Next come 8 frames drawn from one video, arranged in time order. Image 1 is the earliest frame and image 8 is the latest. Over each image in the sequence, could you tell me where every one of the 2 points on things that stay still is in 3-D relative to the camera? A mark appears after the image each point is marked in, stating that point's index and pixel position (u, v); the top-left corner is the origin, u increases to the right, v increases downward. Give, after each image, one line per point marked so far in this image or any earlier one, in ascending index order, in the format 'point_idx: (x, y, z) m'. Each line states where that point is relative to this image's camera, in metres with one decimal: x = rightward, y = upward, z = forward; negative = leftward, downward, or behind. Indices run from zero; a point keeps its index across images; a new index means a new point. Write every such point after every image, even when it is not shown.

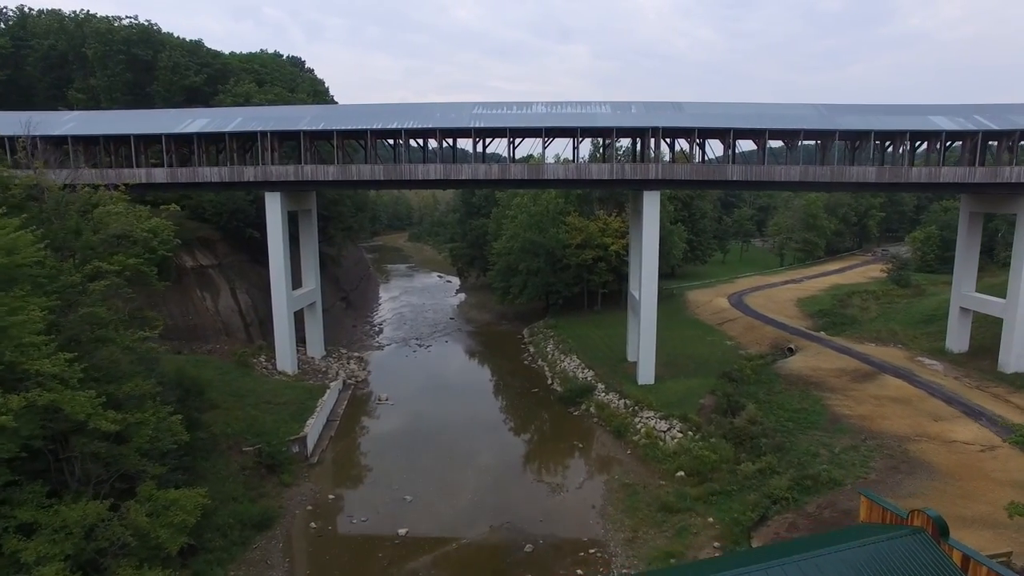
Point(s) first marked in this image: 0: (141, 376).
0: (-7.9, -1.9, +13.8) m
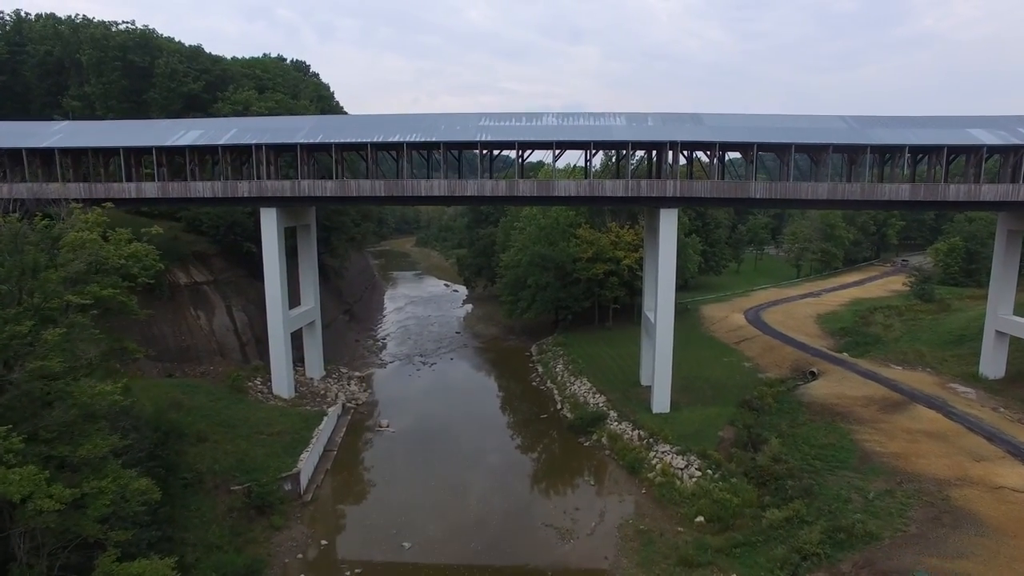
0: (-7.8, -2.7, +12.4) m
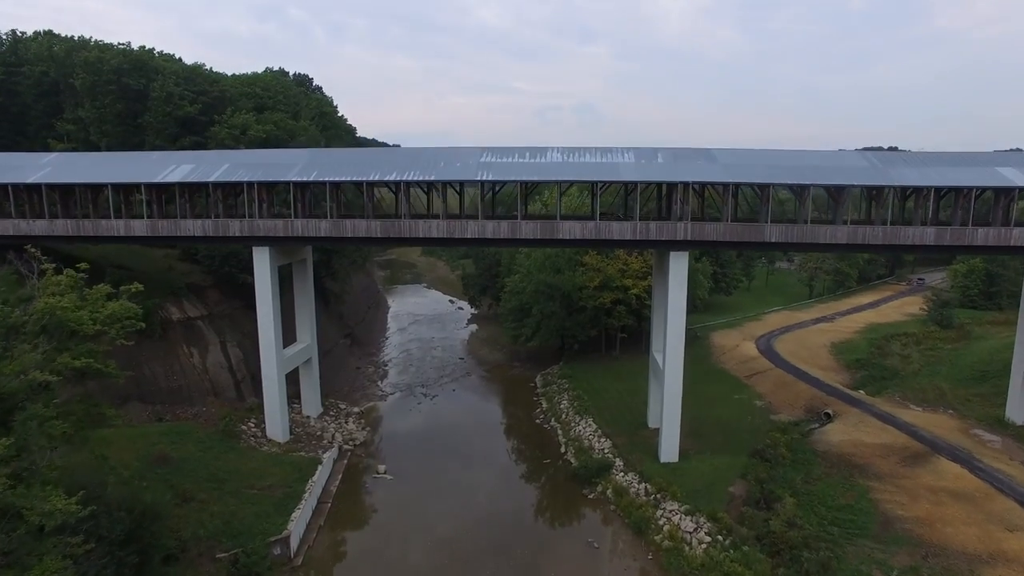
0: (-7.9, -4.4, +11.4) m
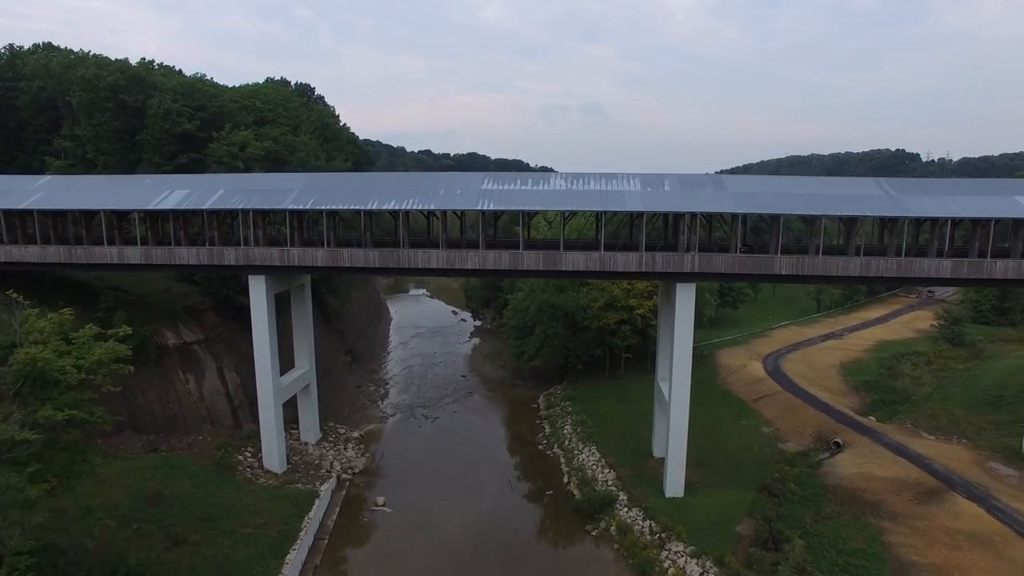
0: (-7.9, -5.6, +10.8) m
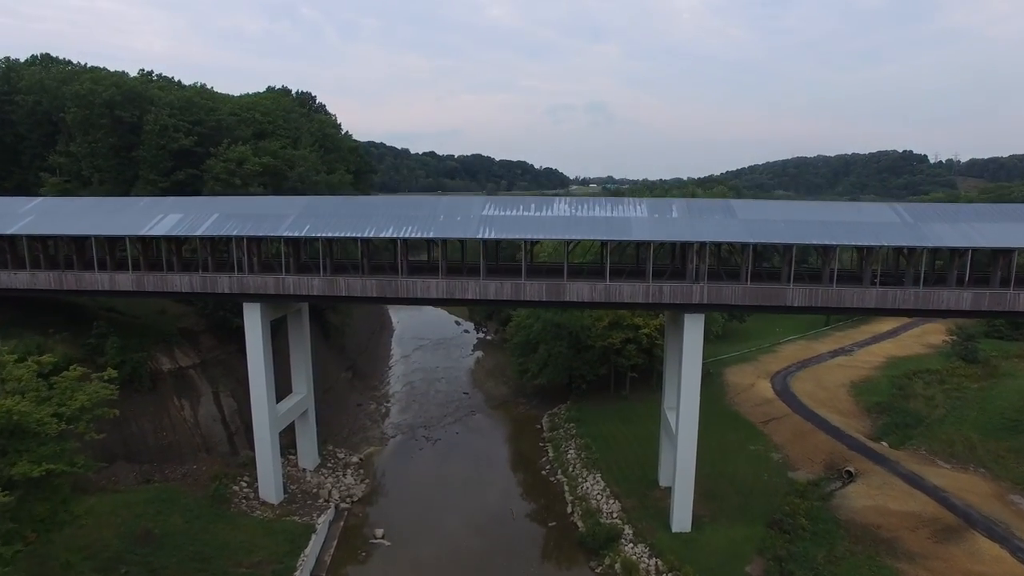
0: (-8.0, -6.7, +10.1) m
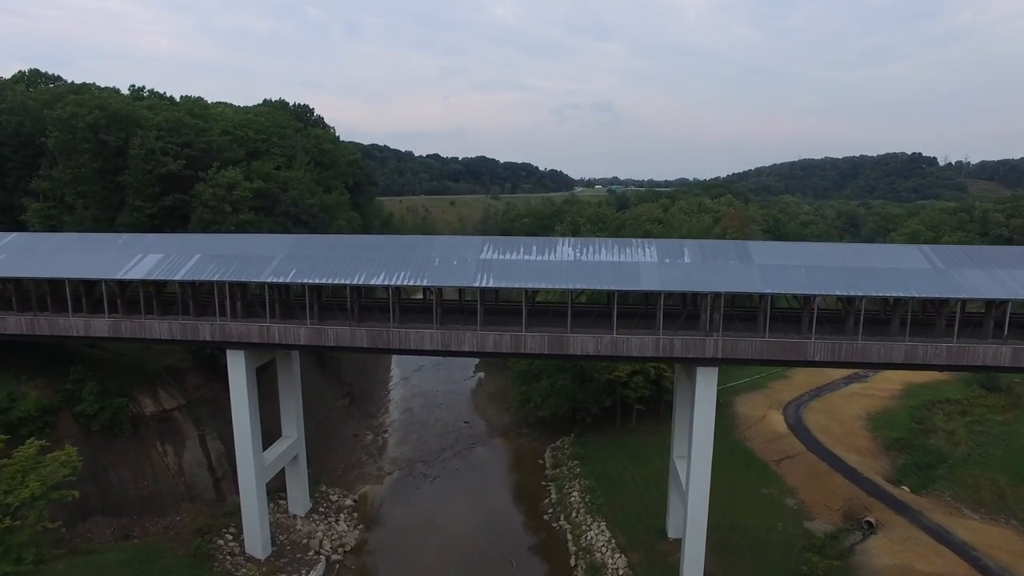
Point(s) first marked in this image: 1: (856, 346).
0: (-8.0, -8.4, +8.7) m
1: (+10.5, -1.8, +19.7) m
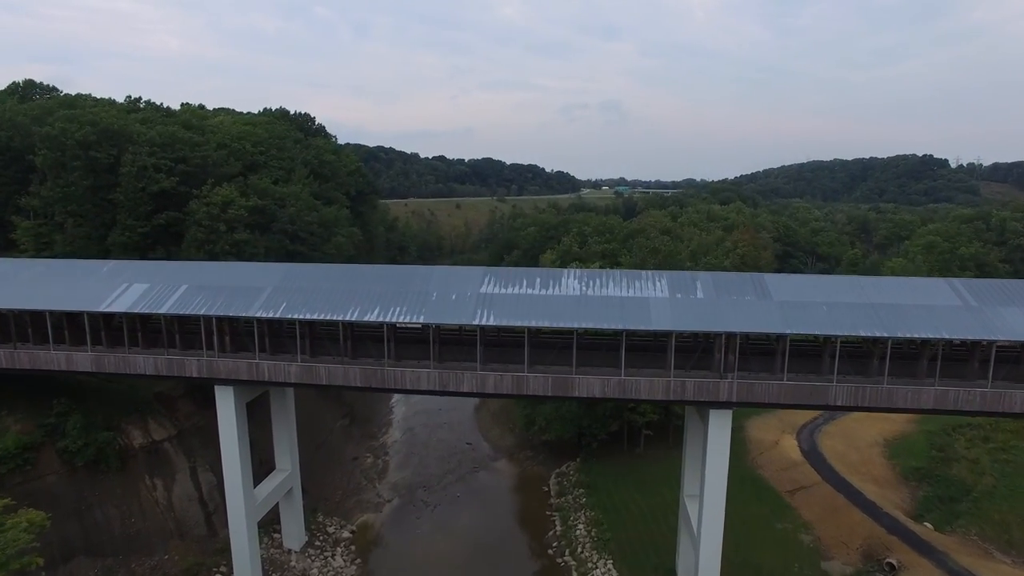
0: (-8.1, -9.5, +7.6) m
1: (+10.5, -2.9, +18.4) m
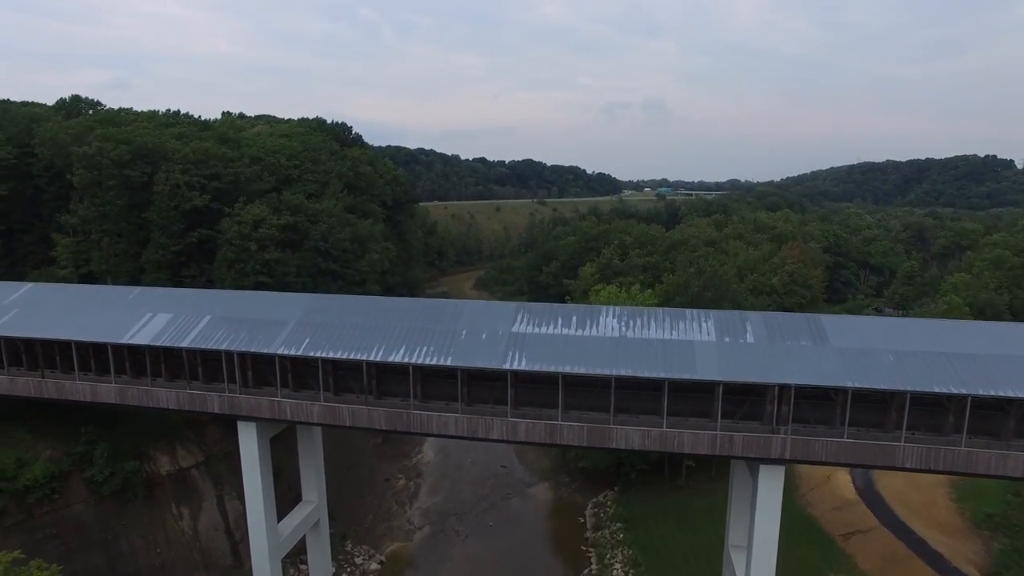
0: (-8.0, -10.6, +6.8) m
1: (+11.3, -4.2, +16.5) m
